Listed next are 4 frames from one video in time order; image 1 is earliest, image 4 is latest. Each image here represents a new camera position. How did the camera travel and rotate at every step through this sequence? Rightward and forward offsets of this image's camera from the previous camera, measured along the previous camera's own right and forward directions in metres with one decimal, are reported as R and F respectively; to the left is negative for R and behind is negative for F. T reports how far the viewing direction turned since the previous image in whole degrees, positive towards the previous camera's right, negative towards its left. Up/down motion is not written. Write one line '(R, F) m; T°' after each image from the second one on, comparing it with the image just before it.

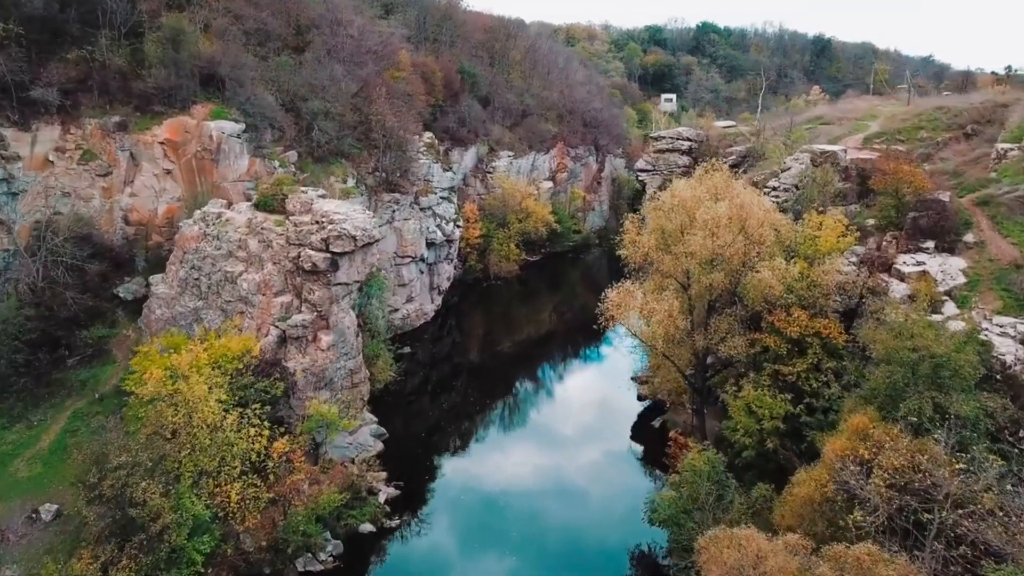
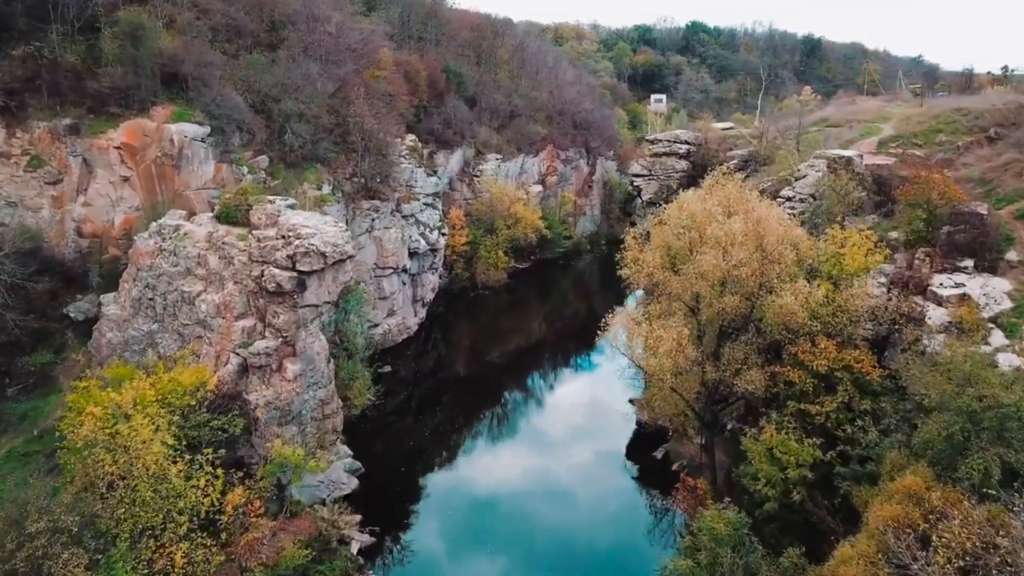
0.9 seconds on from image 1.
(0.0, +2.0) m; +1°
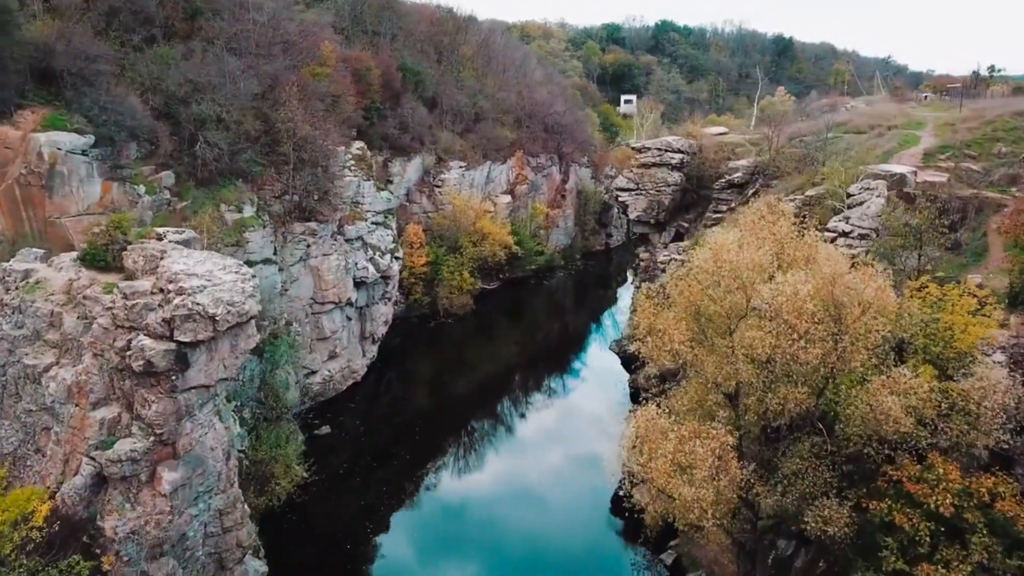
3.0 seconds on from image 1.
(+0.1, +5.0) m; +2°
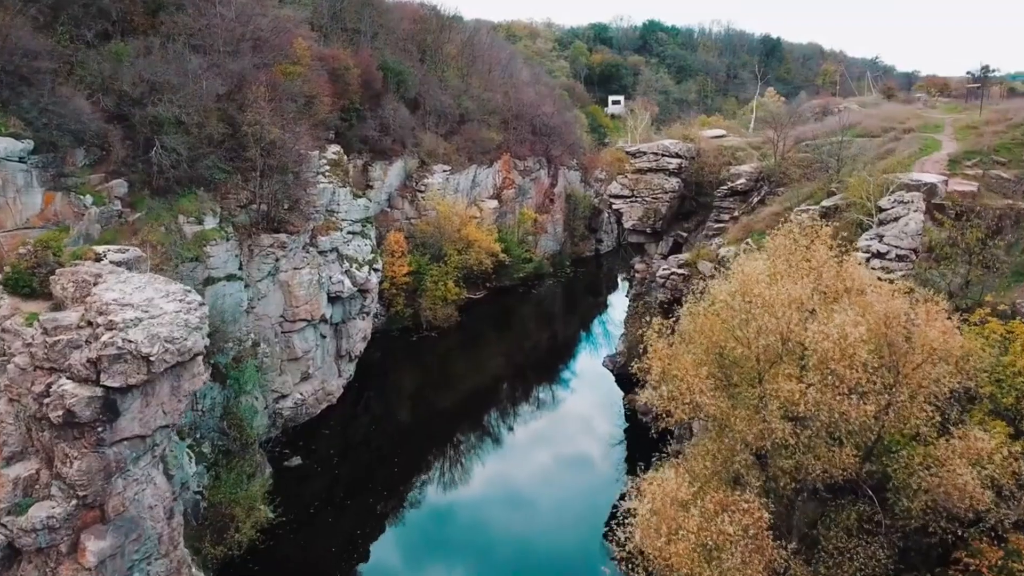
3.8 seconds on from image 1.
(0.0, +1.9) m; +1°
